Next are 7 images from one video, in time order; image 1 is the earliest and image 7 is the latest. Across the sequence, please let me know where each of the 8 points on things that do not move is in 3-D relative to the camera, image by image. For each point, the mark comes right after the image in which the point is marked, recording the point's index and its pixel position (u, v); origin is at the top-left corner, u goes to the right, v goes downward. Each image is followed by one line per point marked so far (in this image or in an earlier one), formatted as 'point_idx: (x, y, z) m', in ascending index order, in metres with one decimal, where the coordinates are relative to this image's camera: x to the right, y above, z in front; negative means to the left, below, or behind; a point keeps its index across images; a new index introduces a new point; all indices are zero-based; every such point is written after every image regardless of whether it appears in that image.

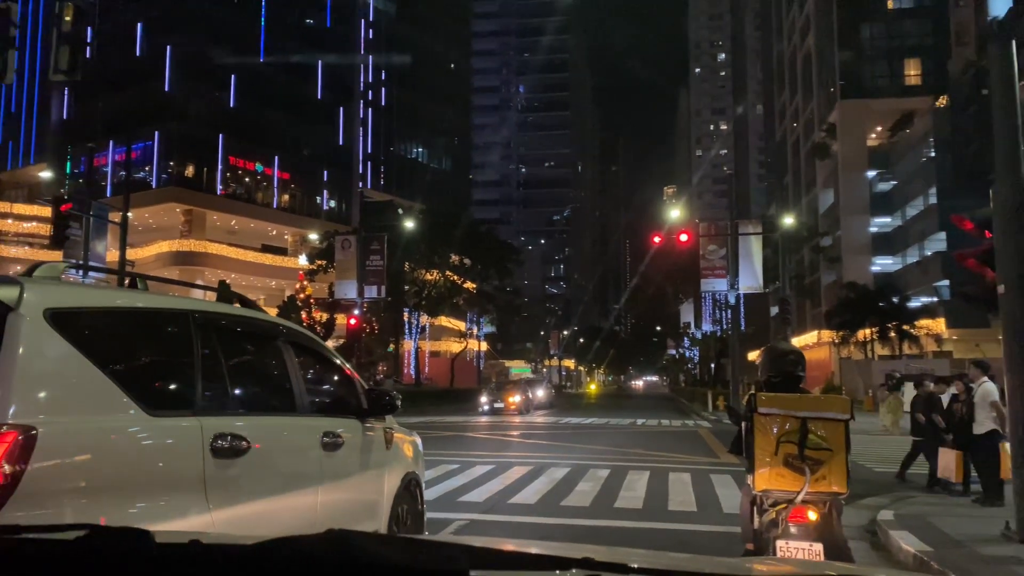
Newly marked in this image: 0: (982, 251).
0: (+4.7, +0.4, +8.3) m
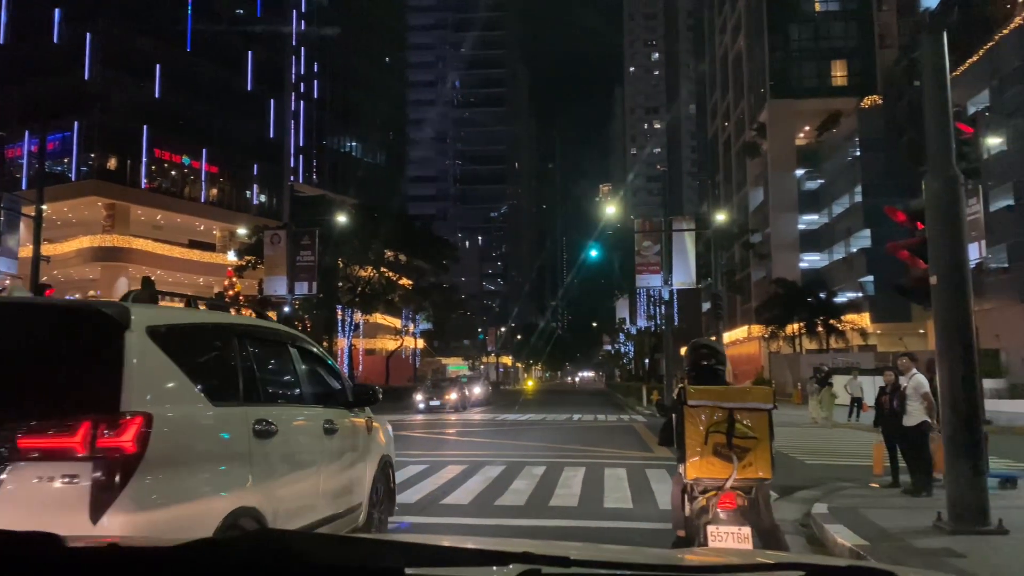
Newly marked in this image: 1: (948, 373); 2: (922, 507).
0: (+4.1, +0.5, +8.3) m
1: (+4.1, -0.8, +7.8) m
2: (+4.4, -2.4, +8.9) m
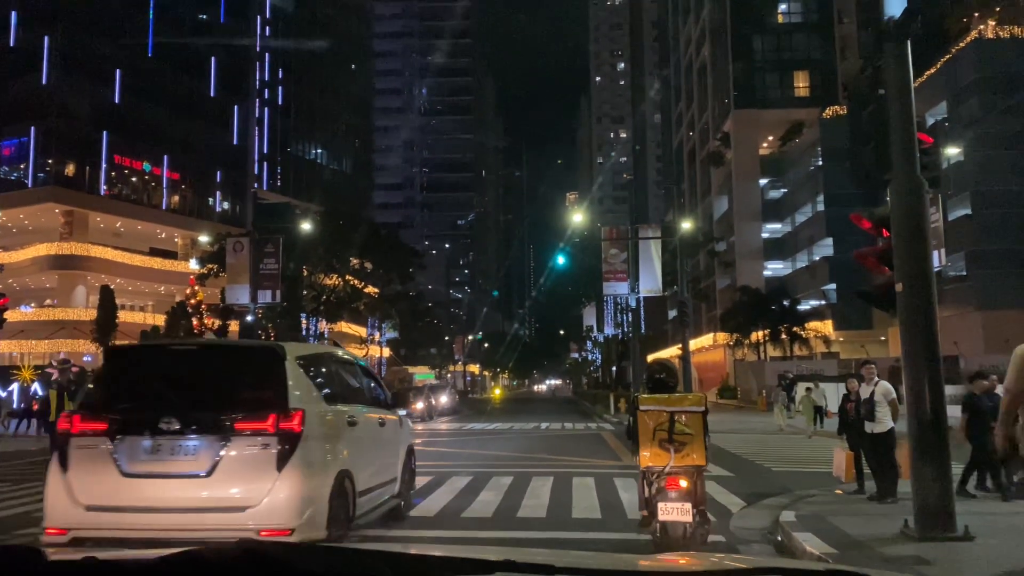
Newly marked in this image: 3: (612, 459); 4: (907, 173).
0: (+3.7, +0.4, +8.4) m
1: (+3.8, -0.9, +7.8) m
2: (+4.0, -2.4, +9.0) m
3: (+1.8, -3.1, +15.1) m
4: (+3.9, +1.1, +8.1) m
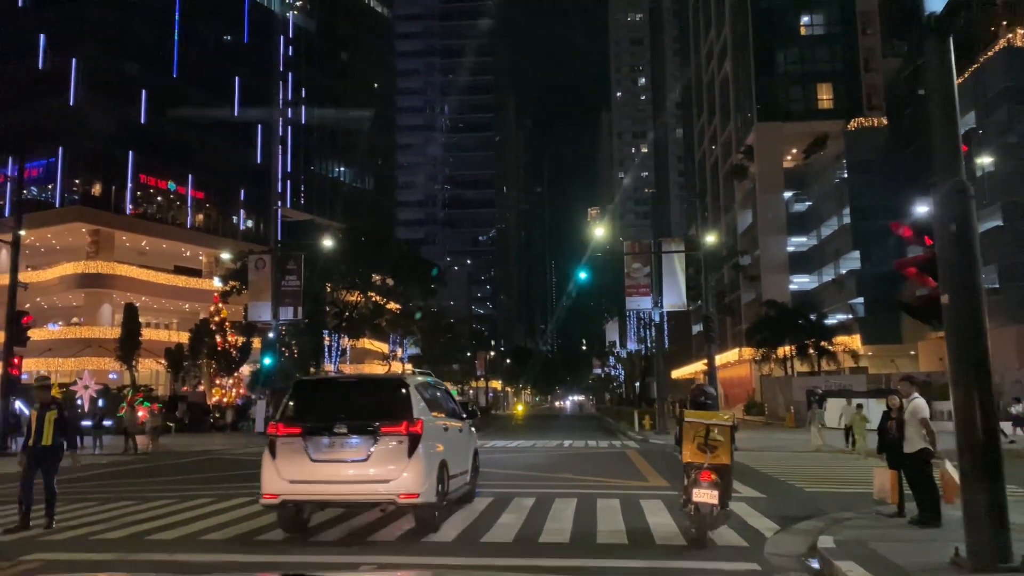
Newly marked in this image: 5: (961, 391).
0: (+3.9, +0.3, +8.0) m
1: (+4.0, -1.0, +7.4) m
2: (+4.3, -2.6, +8.5) m
3: (+2.3, -3.4, +14.7) m
4: (+4.1, +1.0, +7.7) m
5: (+4.0, -0.9, +7.4) m
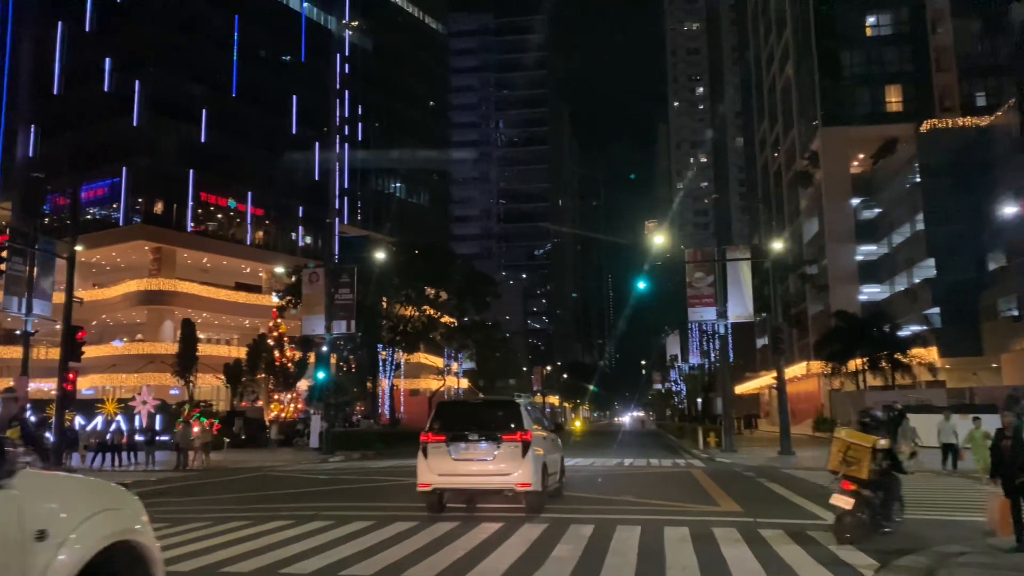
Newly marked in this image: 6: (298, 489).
0: (+4.4, +0.3, +6.8) m
1: (+4.4, -0.9, +6.2) m
2: (+4.8, -2.5, +7.2) m
3: (+3.2, -3.5, +13.5) m
4: (+4.5, +1.0, +6.5) m
5: (+4.4, -0.8, +6.2) m
6: (-4.9, -4.6, +18.8) m
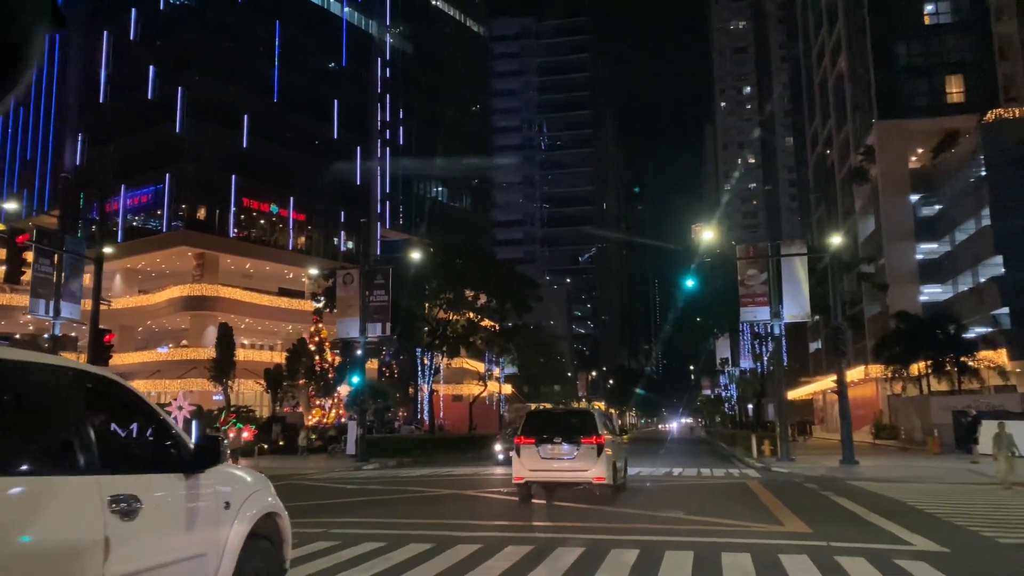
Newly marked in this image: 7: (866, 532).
0: (+4.5, +0.5, +5.3) m
1: (+4.5, -0.7, +4.7) m
2: (+5.0, -2.4, +5.7) m
3: (+3.7, -3.4, +12.1) m
4: (+4.6, +1.2, +5.0) m
5: (+4.5, -0.7, +4.7) m
6: (-4.1, -4.6, +17.8) m
7: (+4.8, -3.3, +11.2) m
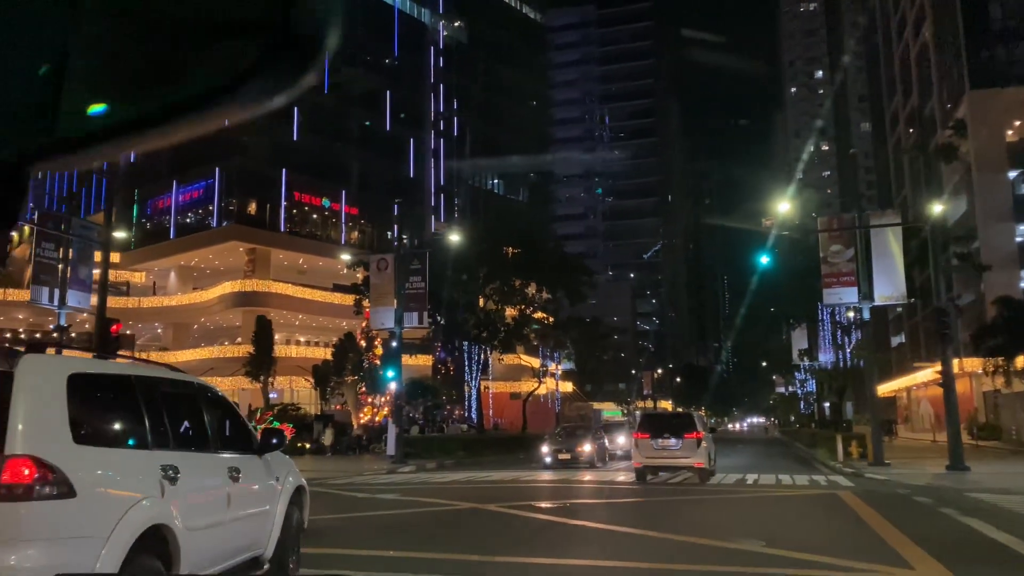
0: (+4.2, +1.0, +2.2) m
1: (+4.2, -0.2, +1.6) m
2: (+4.7, -1.8, +2.6) m
3: (+4.0, -2.9, +9.0) m
4: (+4.2, +1.8, +1.9) m
5: (+4.2, -0.1, +1.6) m
6: (-3.3, -4.1, +15.3) m
7: (+5.0, -2.7, +8.1) m
